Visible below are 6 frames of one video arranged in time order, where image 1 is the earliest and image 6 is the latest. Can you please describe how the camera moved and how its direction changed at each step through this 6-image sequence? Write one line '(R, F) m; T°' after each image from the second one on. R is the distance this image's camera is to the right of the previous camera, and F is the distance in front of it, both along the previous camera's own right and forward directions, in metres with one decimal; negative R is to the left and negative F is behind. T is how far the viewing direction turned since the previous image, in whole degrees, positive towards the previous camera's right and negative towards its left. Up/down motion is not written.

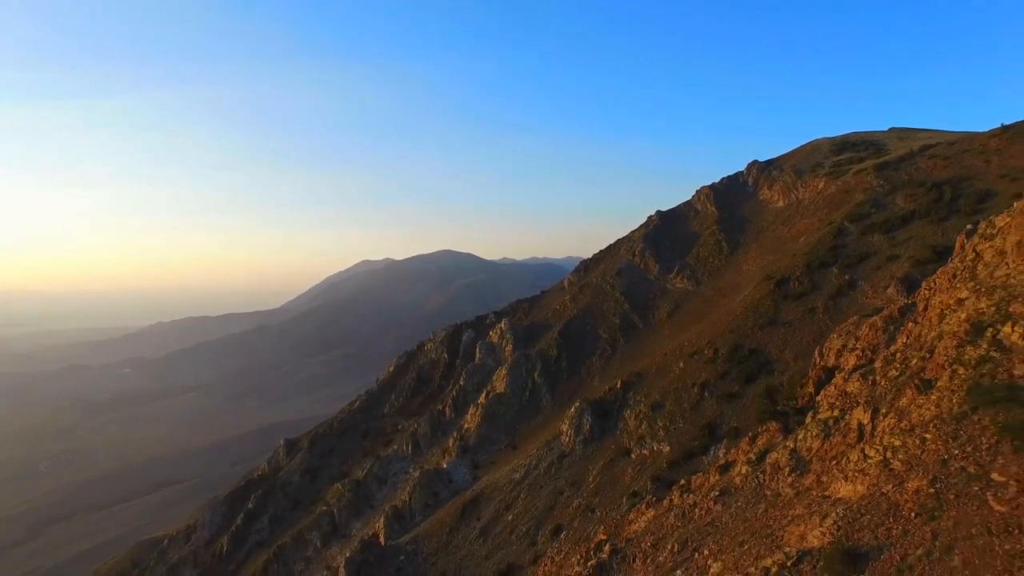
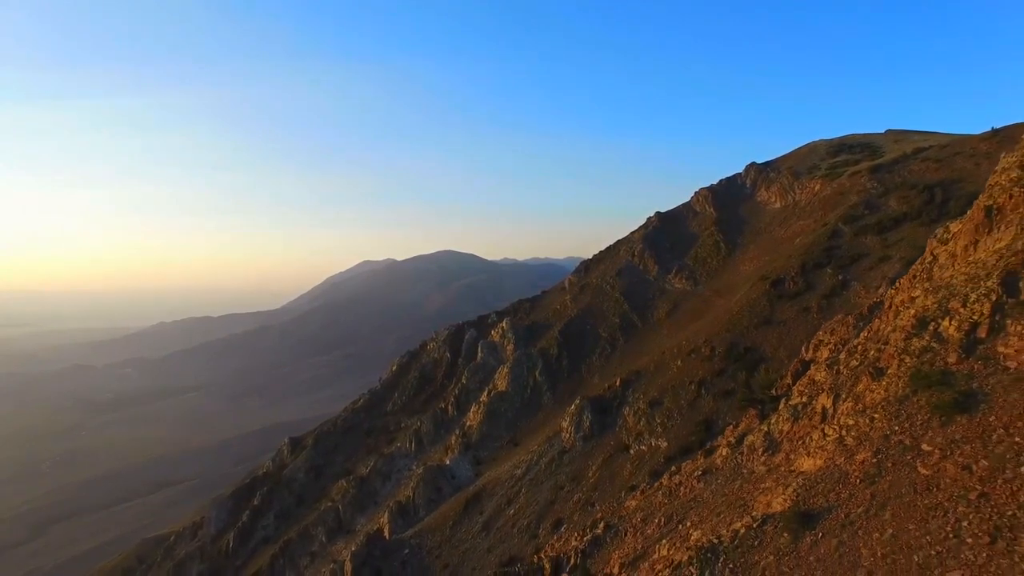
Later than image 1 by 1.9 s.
(0.0, -0.9) m; 0°
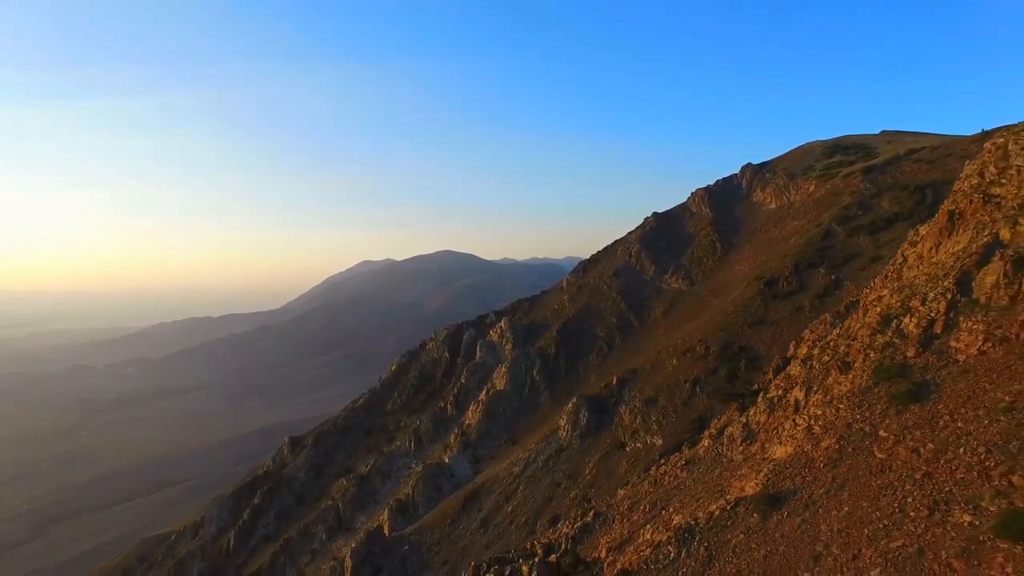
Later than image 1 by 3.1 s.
(+0.1, -0.5) m; 0°
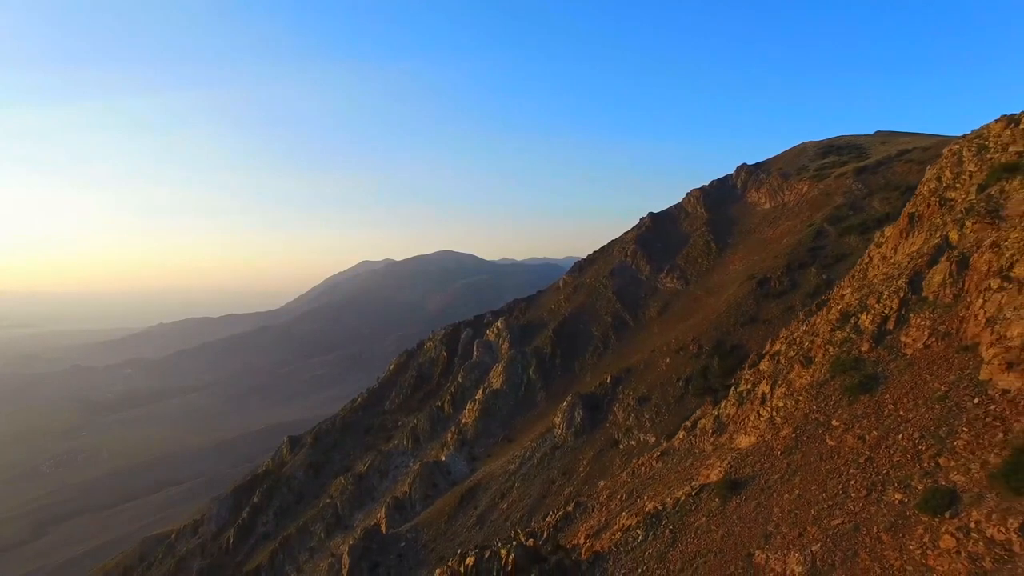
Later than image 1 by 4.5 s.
(+0.3, -0.5) m; 0°
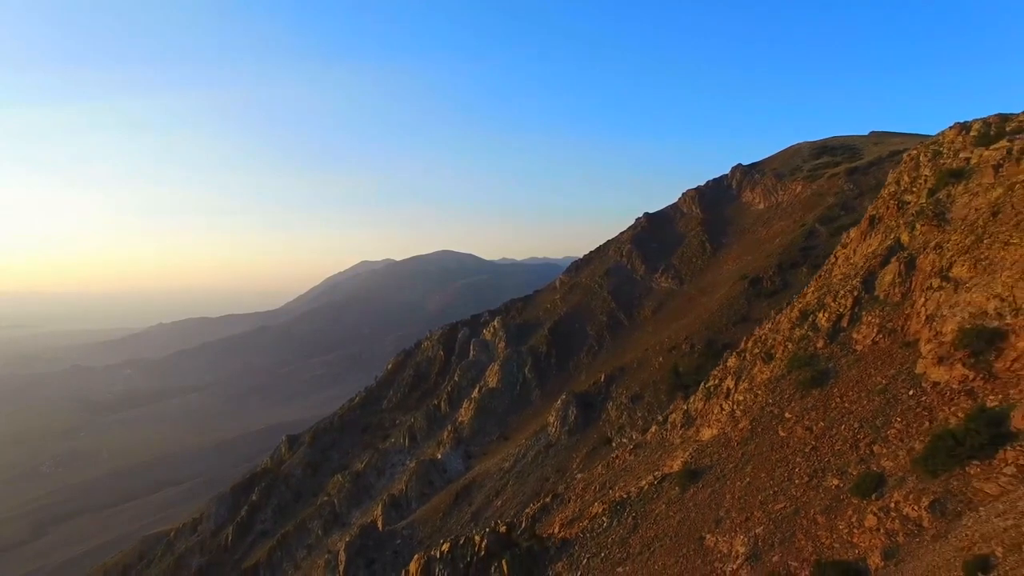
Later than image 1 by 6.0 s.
(+0.4, -0.4) m; 0°
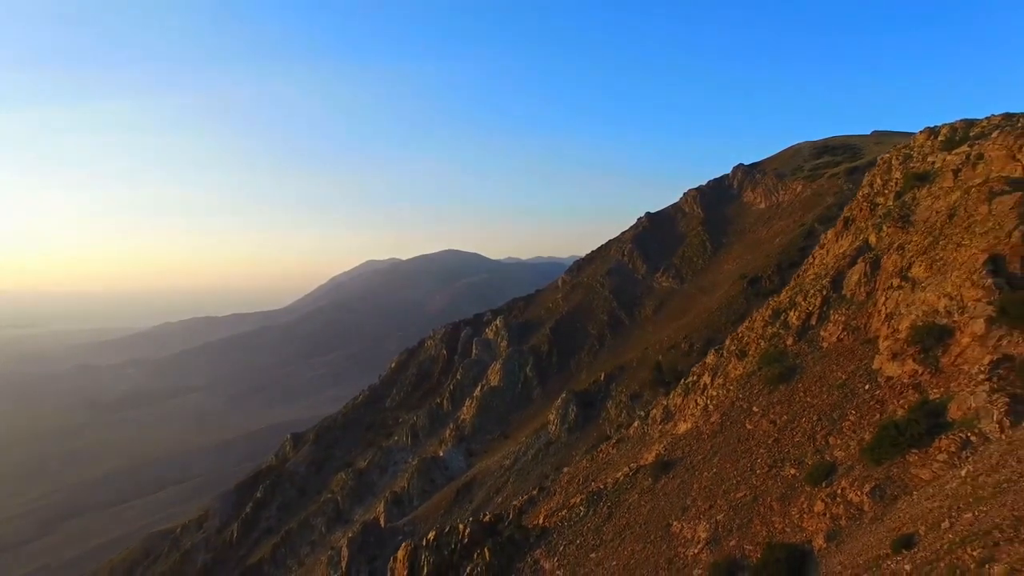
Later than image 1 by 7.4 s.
(+0.3, -0.3) m; -1°
